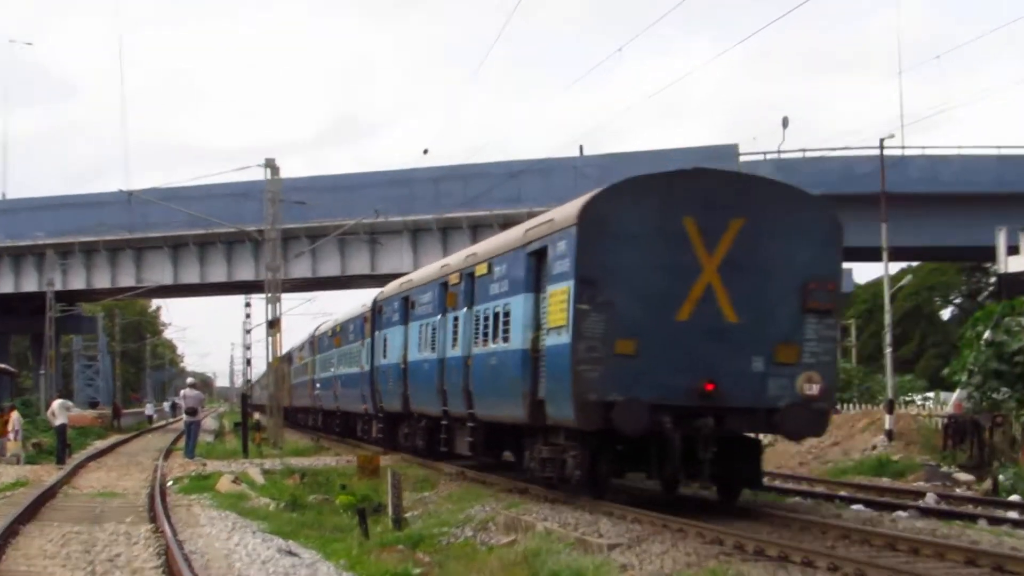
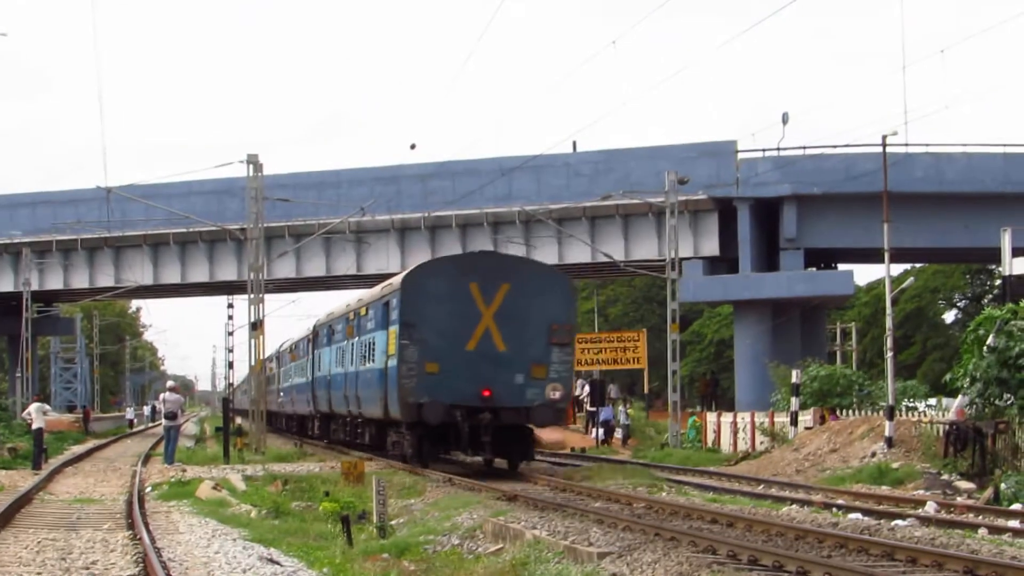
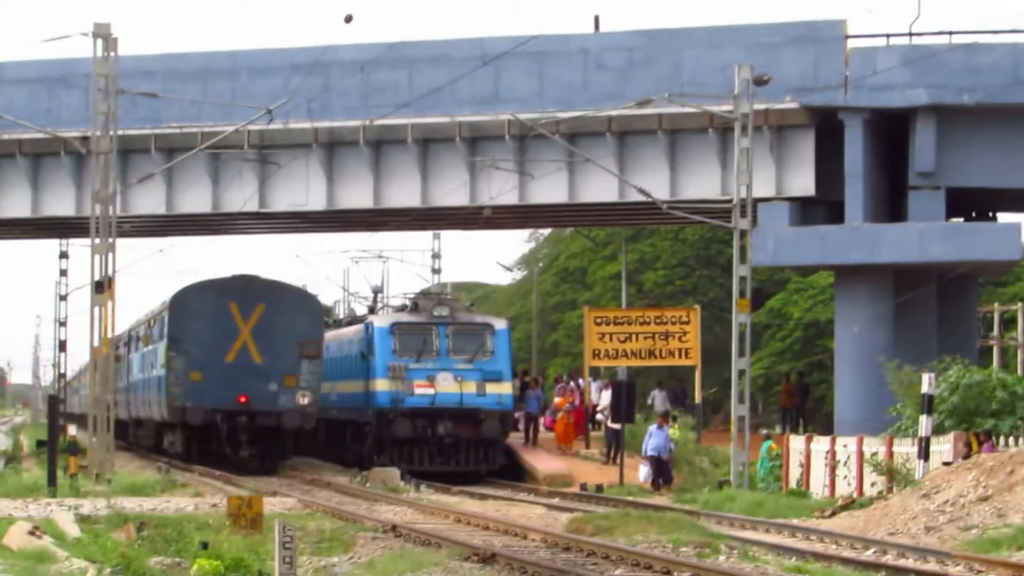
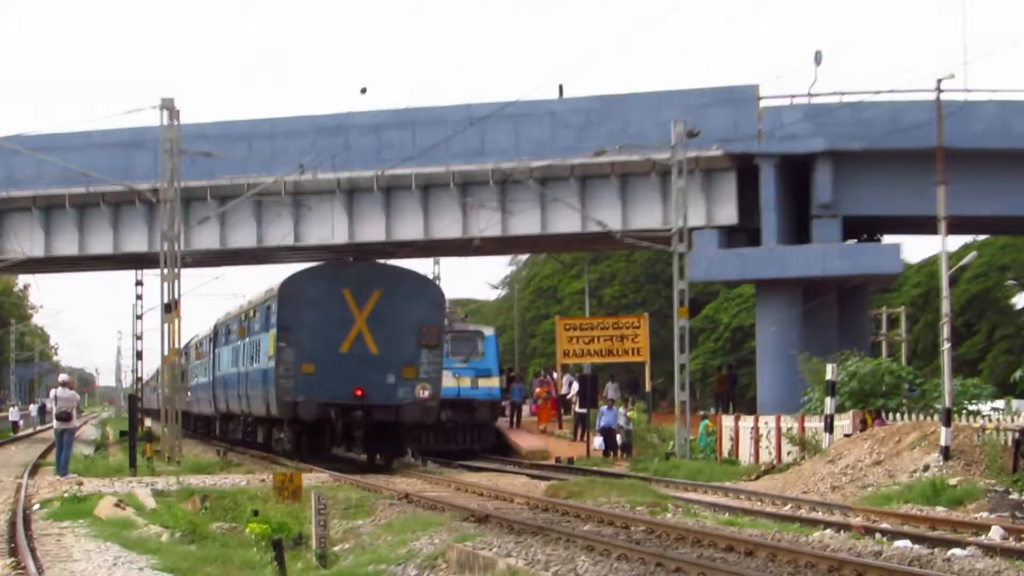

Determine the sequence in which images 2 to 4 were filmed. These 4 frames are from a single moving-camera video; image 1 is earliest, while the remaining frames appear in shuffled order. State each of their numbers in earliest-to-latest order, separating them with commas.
2, 4, 3
